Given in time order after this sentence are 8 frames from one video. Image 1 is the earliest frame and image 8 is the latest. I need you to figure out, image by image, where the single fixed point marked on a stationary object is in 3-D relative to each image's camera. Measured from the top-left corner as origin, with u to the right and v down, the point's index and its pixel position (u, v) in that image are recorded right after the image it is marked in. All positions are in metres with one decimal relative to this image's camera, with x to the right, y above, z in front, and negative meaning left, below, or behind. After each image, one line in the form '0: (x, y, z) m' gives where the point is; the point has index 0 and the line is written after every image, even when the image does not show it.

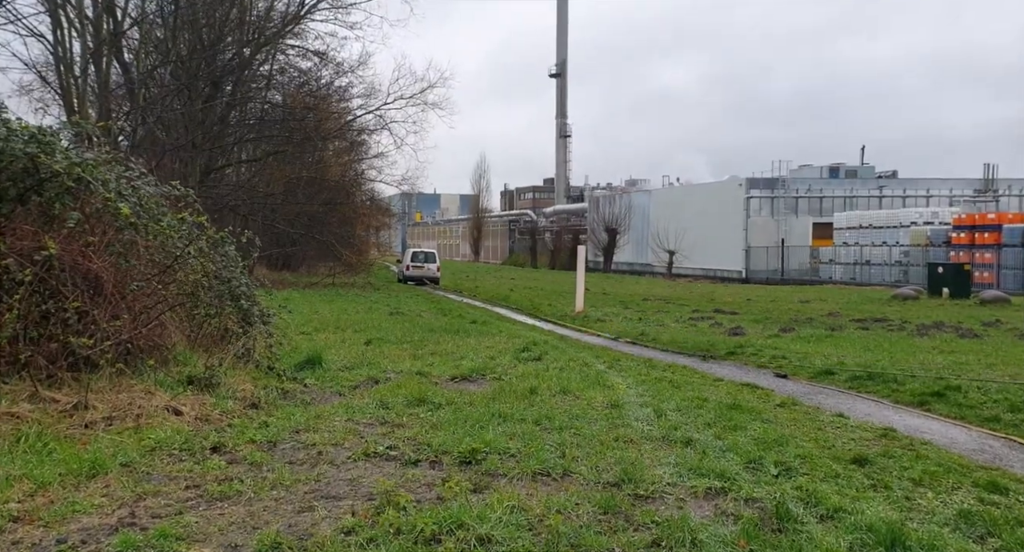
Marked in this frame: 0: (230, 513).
0: (-1.8, -1.5, +5.7) m
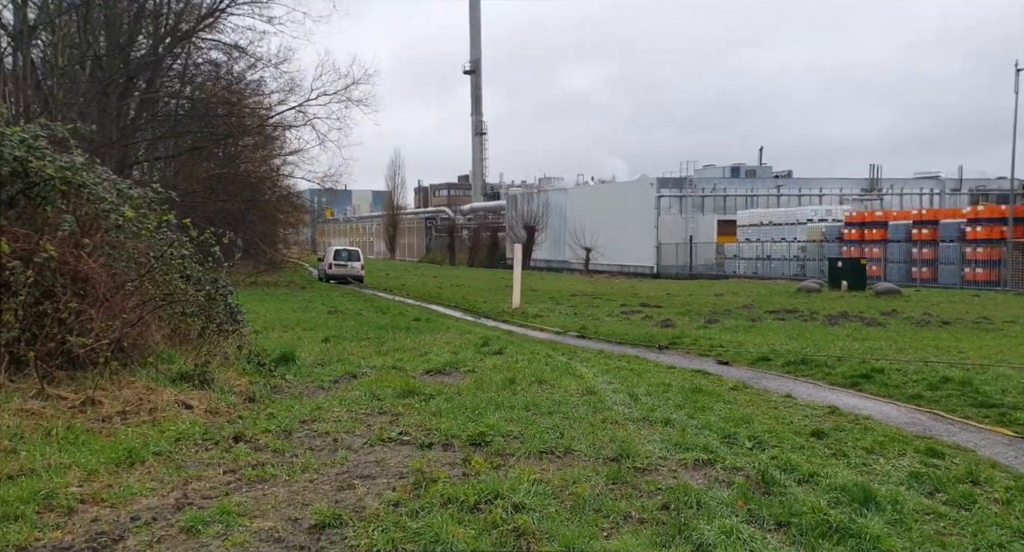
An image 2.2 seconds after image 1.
0: (-1.7, -1.5, +6.2) m
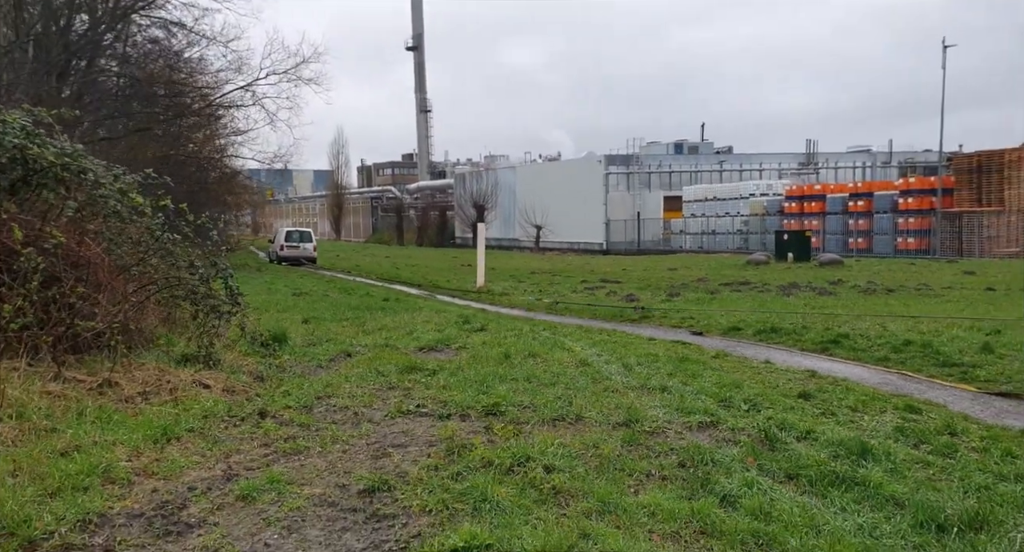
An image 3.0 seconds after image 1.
0: (-1.5, -1.4, +6.6) m
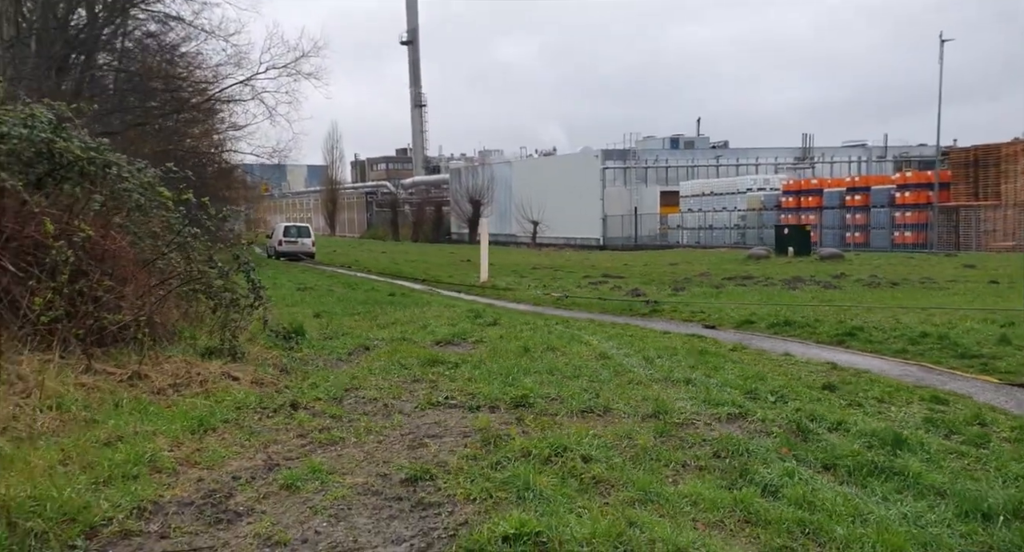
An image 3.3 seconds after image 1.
0: (-1.2, -1.4, +6.7) m
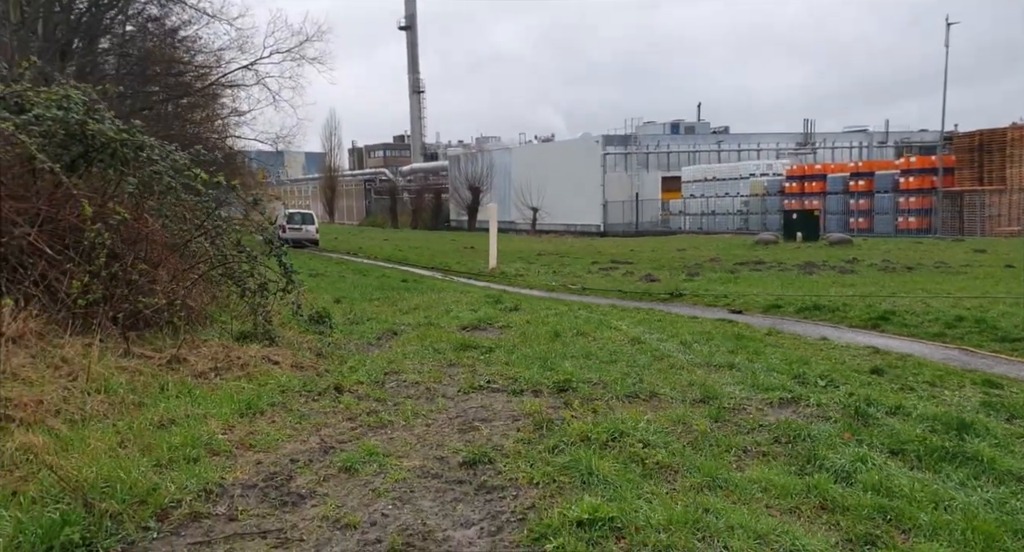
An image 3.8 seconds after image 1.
0: (-0.8, -1.2, +6.6) m
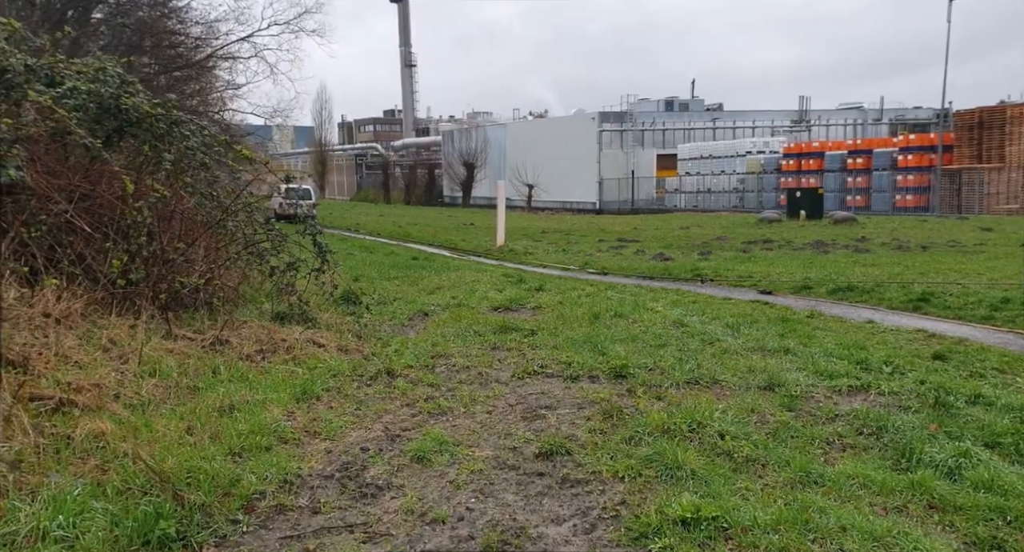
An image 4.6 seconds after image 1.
0: (-0.3, -1.1, +6.3) m
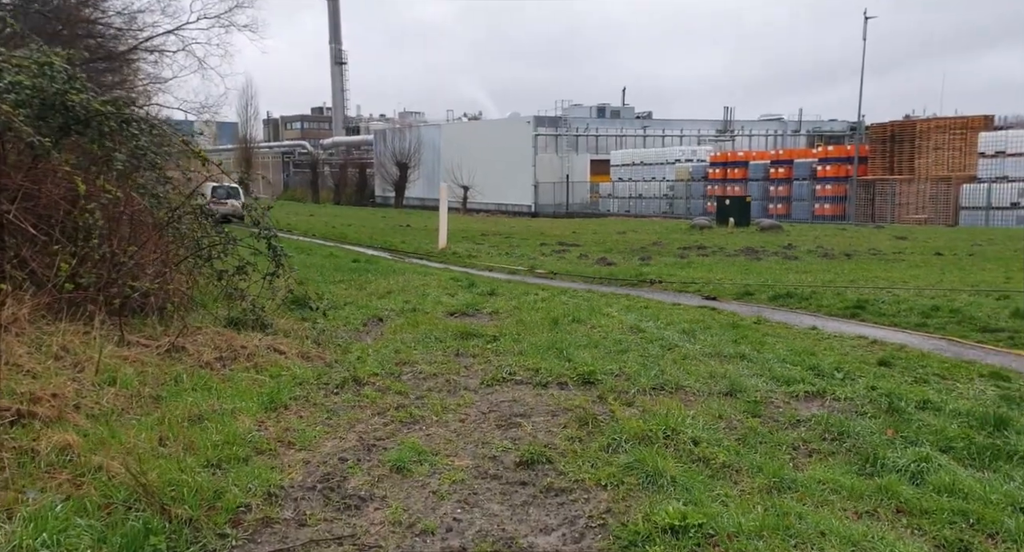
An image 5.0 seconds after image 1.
0: (-0.5, -1.2, +6.4) m
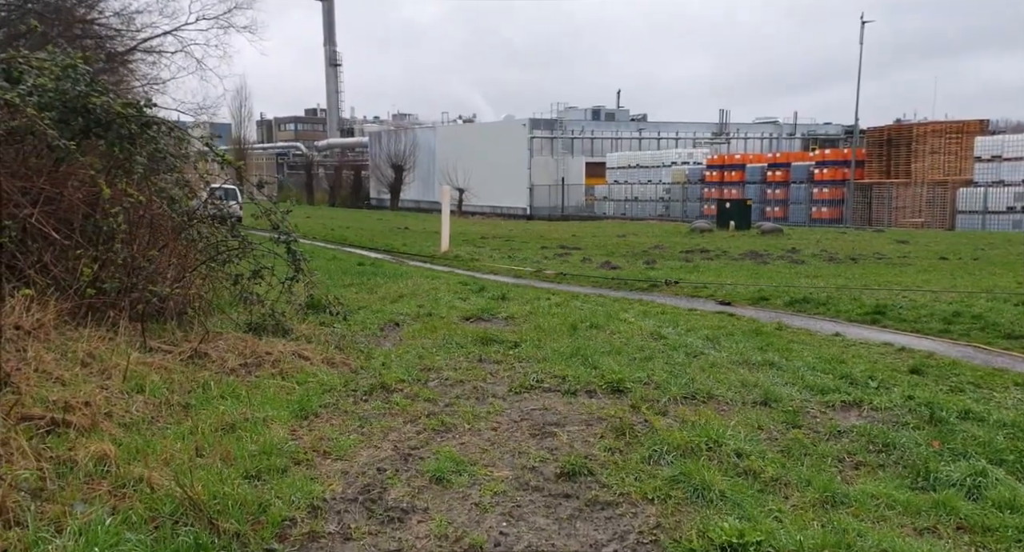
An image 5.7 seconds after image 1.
0: (-0.3, -1.2, +6.3) m
